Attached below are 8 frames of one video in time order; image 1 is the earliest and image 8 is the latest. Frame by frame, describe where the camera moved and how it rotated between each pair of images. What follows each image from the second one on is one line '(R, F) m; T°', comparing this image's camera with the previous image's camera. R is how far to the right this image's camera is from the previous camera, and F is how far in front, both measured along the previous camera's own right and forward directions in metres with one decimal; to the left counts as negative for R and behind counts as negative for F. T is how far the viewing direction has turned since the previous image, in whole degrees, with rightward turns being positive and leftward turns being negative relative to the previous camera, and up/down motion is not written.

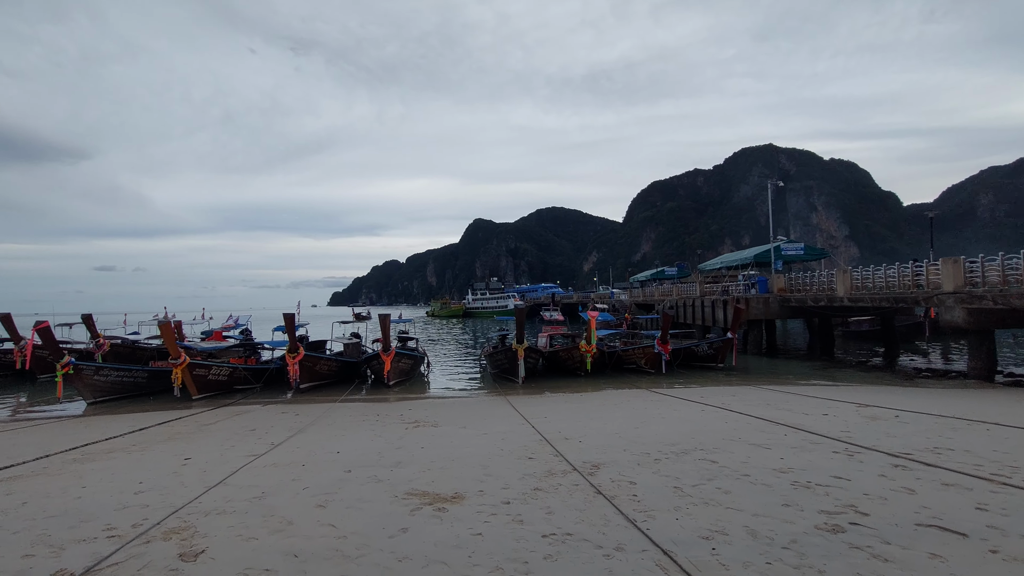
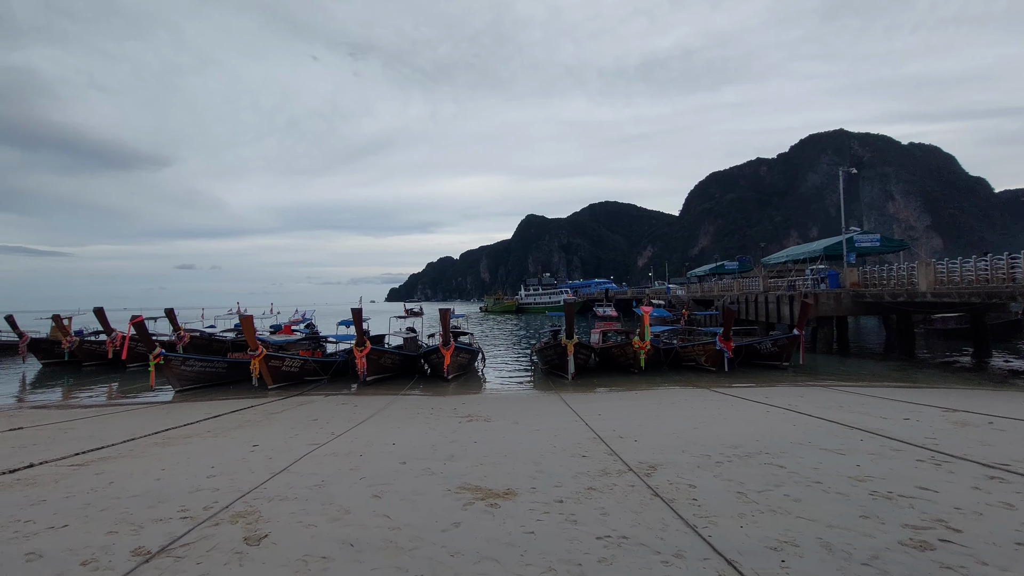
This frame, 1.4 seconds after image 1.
(0.0, +0.1) m; -6°
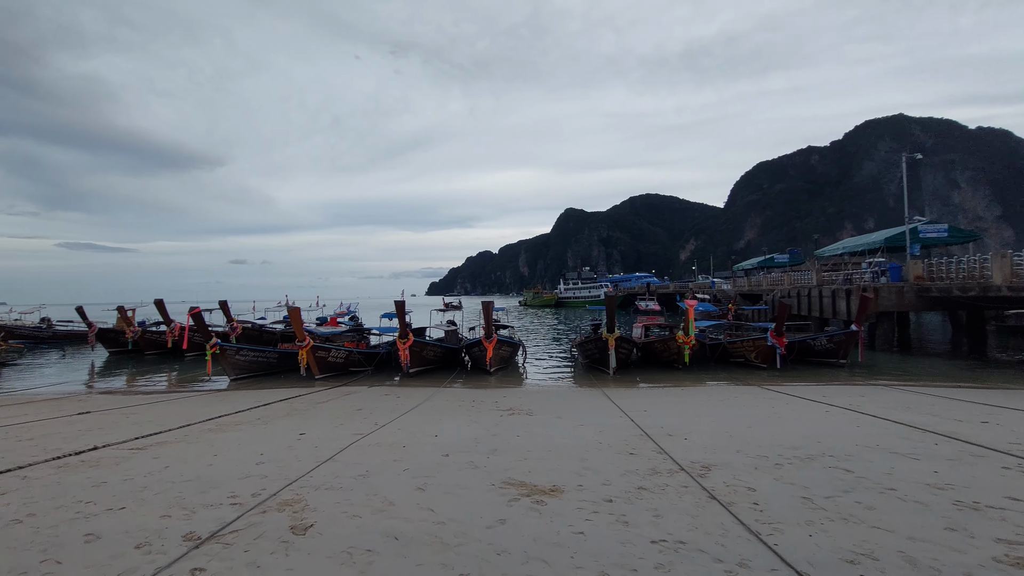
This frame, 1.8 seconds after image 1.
(-0.1, +0.2) m; -4°
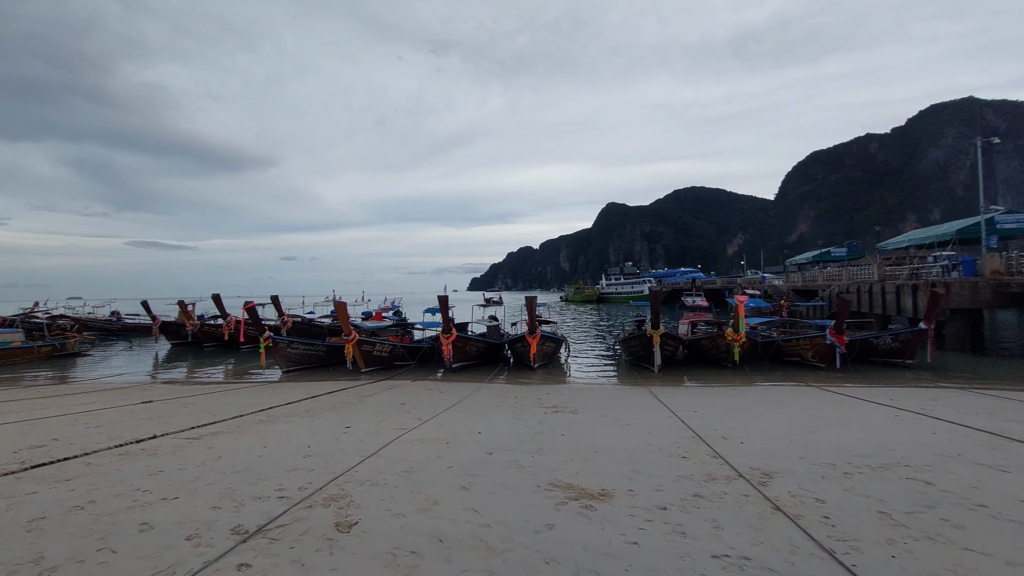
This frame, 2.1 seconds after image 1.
(-0.1, +0.2) m; -5°
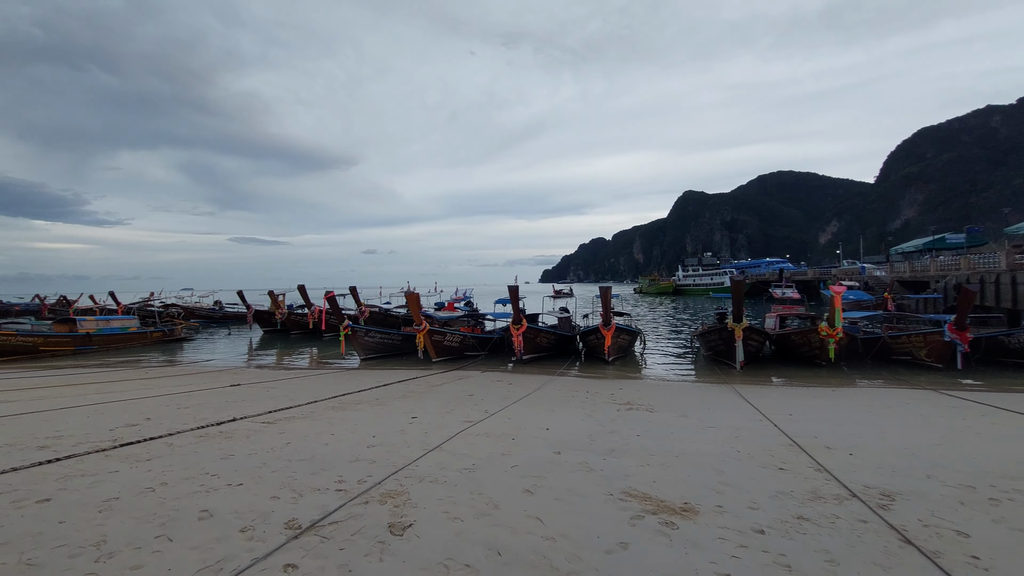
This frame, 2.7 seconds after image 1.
(0.0, +0.5) m; -8°
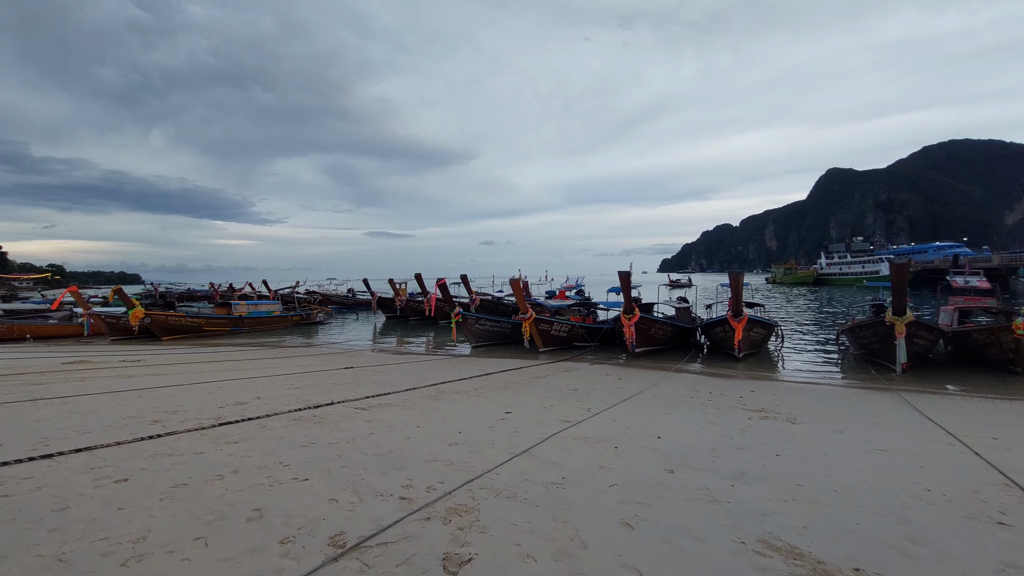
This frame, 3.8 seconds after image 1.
(+0.1, +0.9) m; -13°
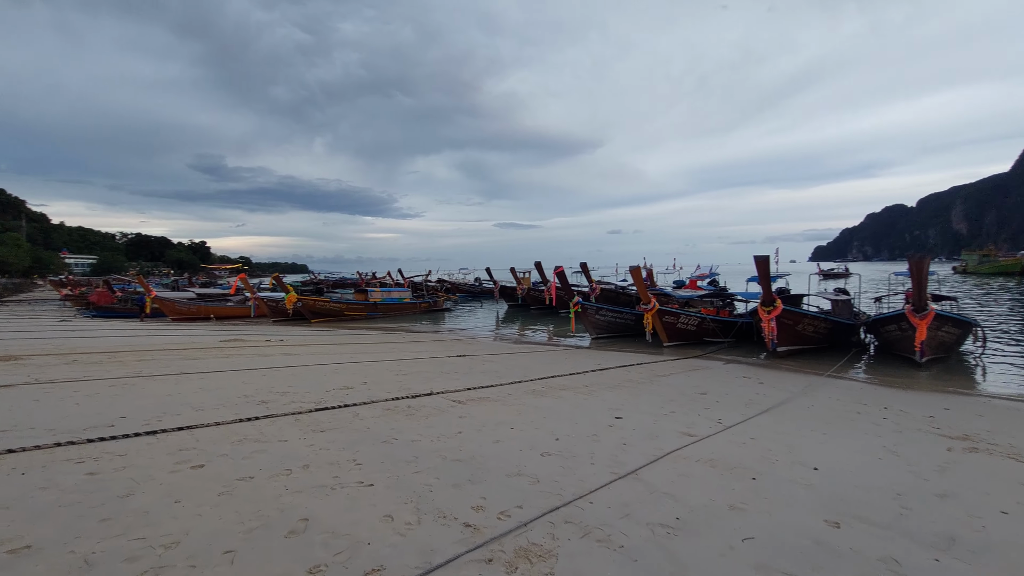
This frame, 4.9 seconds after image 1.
(+0.2, +0.9) m; -14°
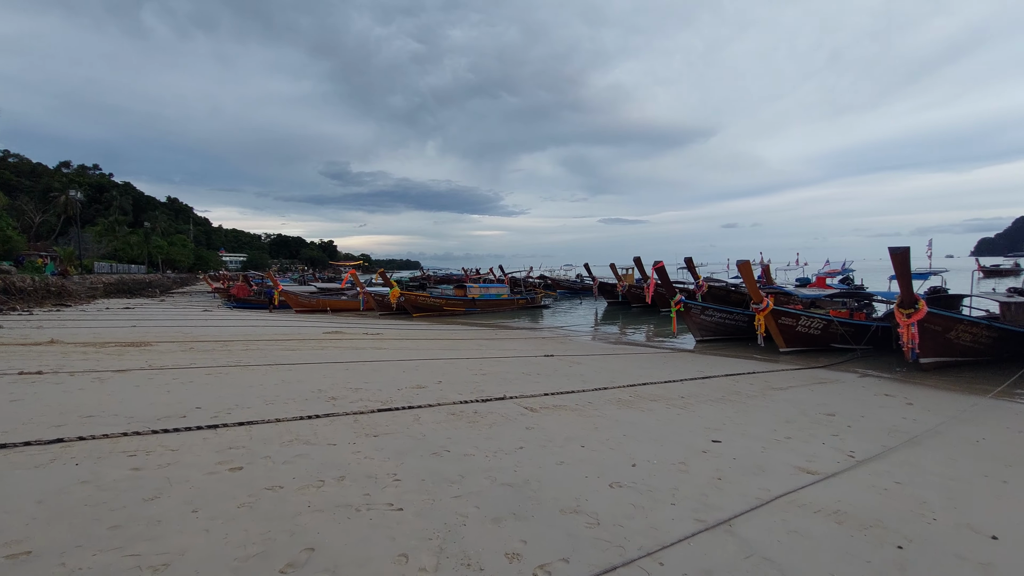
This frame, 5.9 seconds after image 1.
(+0.3, +0.7) m; -12°
